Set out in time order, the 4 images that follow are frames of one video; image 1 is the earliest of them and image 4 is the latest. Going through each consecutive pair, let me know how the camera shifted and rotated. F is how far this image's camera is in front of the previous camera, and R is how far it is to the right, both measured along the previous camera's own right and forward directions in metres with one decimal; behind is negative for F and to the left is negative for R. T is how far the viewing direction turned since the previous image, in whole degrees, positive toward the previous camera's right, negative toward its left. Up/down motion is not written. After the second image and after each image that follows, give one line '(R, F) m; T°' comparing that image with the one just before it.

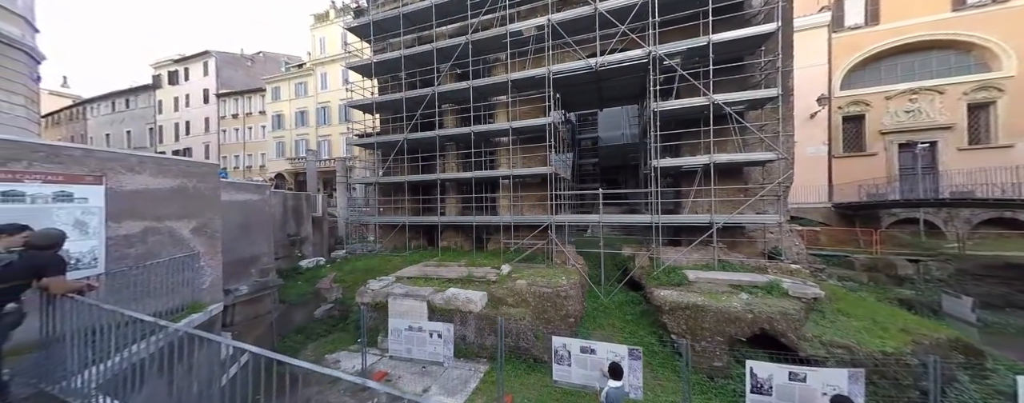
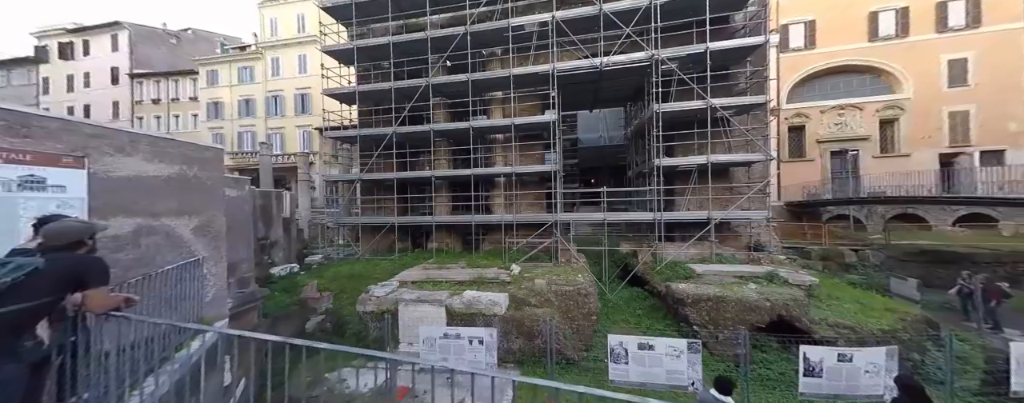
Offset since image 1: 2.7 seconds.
(-1.8, +0.4) m; +8°
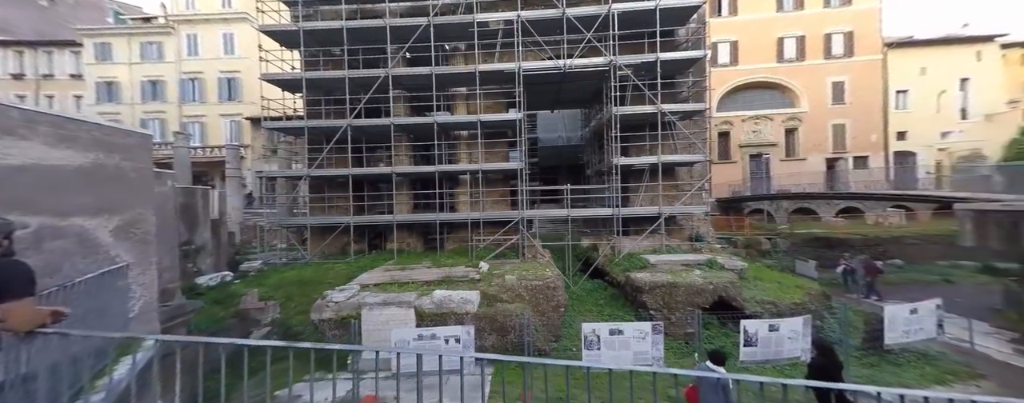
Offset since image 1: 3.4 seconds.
(-0.5, 0.0) m; +9°
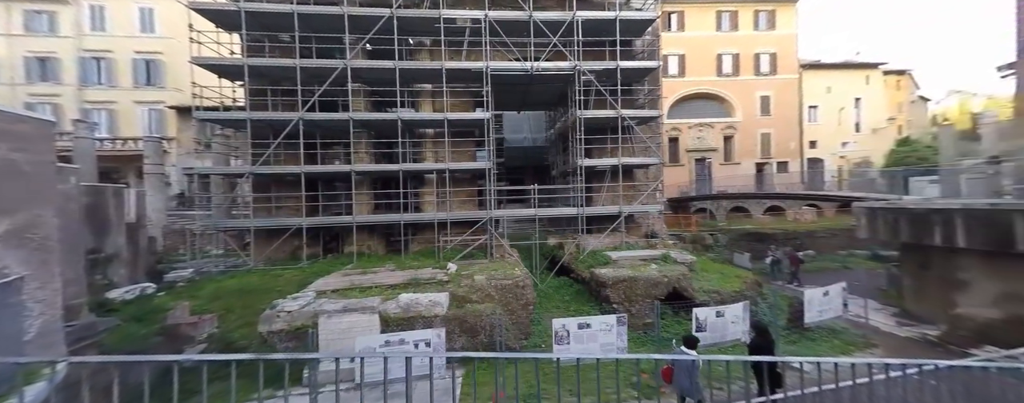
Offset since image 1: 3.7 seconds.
(-0.2, 0.0) m; +8°
